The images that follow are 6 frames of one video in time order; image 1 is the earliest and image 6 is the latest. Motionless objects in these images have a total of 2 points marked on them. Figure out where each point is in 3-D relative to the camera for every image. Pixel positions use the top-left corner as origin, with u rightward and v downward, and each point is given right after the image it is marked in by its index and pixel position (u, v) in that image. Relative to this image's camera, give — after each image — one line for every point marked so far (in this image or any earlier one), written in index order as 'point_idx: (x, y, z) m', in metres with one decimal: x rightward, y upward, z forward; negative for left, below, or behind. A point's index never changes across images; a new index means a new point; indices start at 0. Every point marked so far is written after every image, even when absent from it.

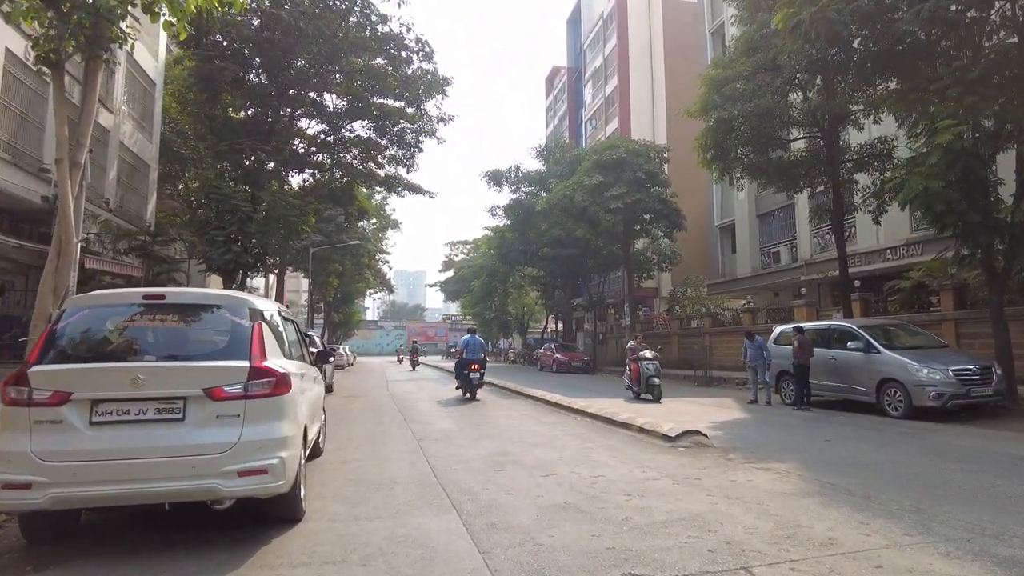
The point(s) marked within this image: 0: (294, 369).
0: (-1.7, -0.6, +5.0) m
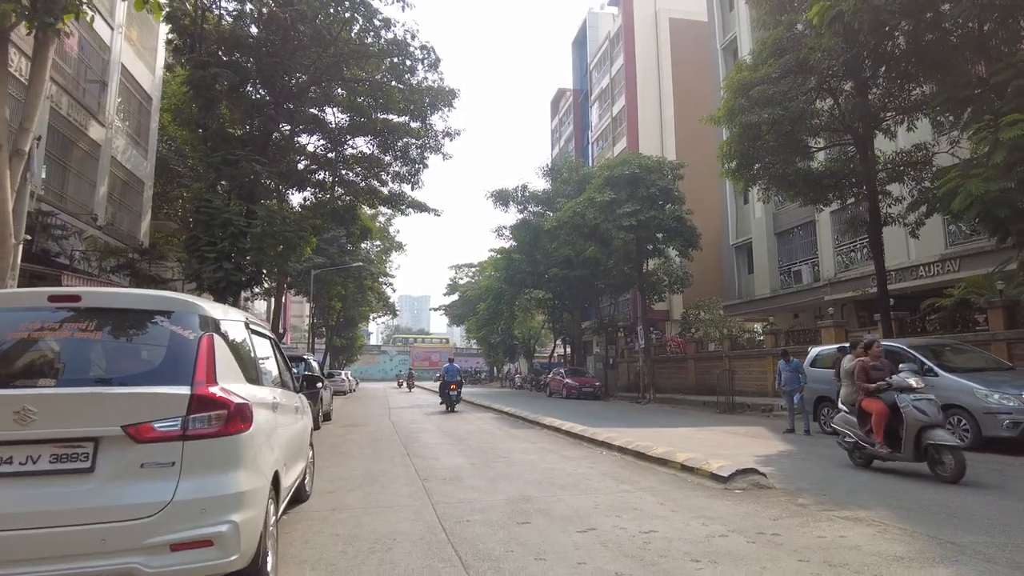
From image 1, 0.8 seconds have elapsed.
0: (-1.5, -0.7, +3.9) m
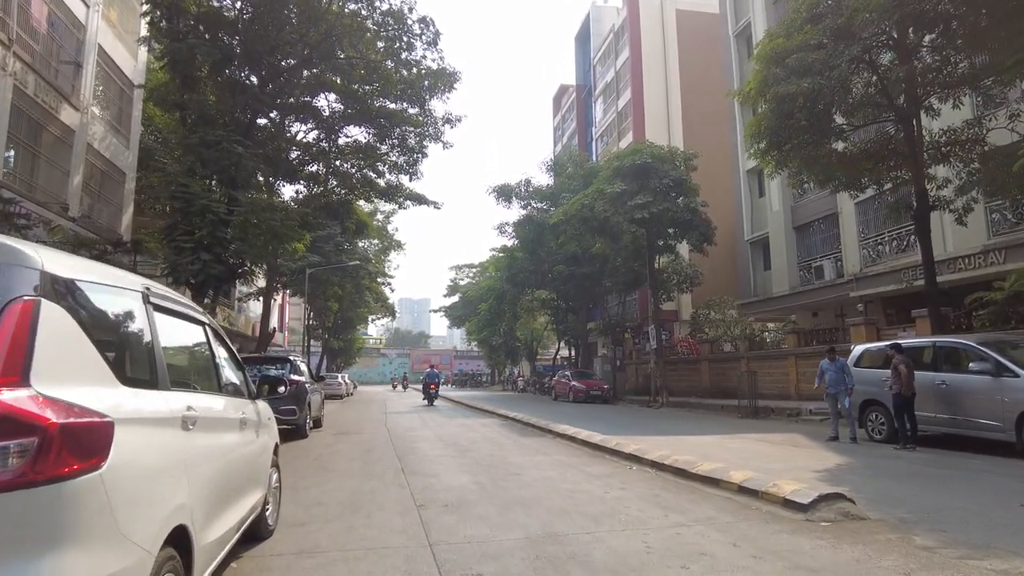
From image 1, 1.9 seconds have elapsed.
0: (-1.3, -0.5, +2.6) m
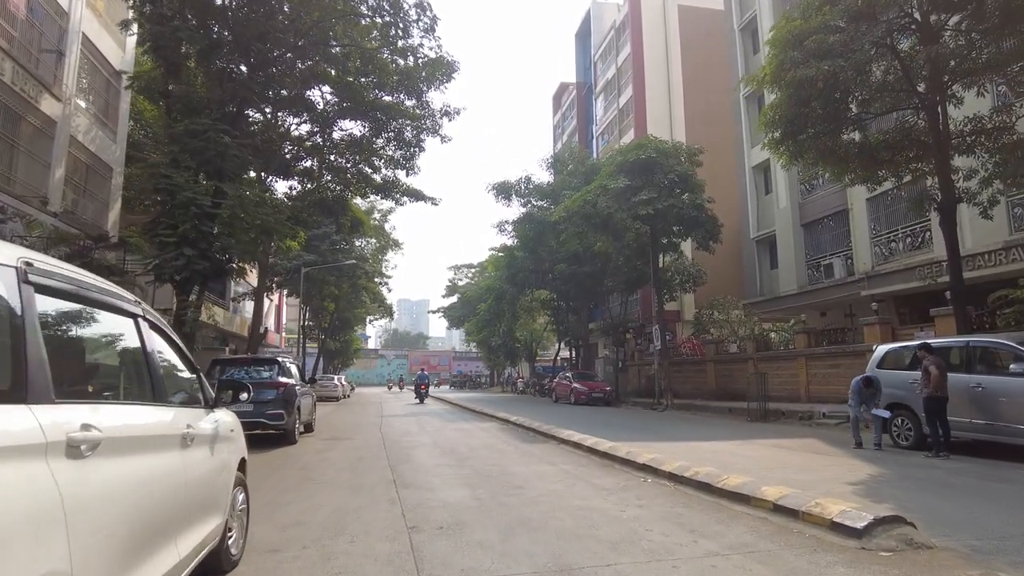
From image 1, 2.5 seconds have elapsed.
0: (-1.3, -0.4, +1.9) m
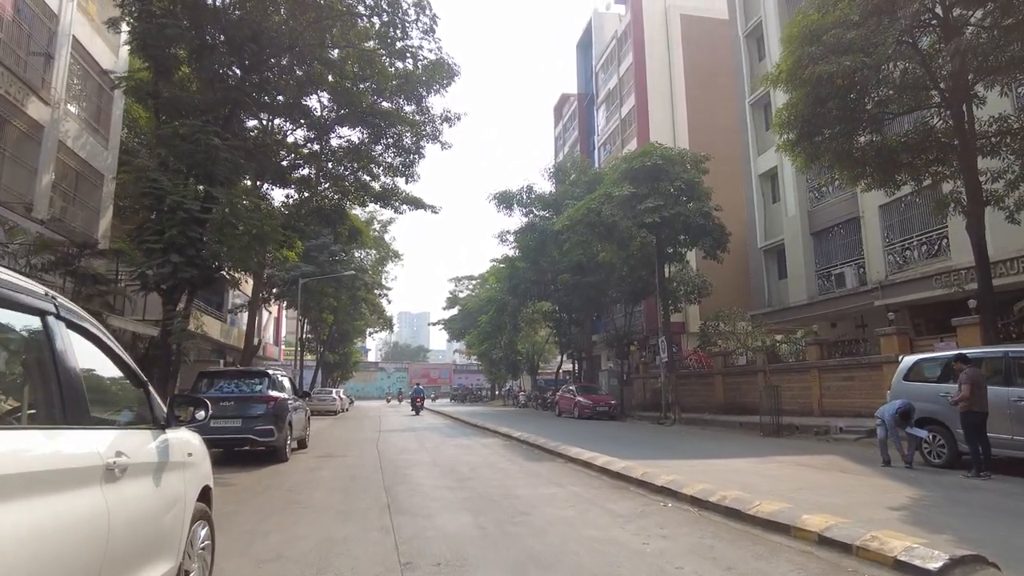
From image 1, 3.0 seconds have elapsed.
0: (-1.3, -0.4, +1.3) m
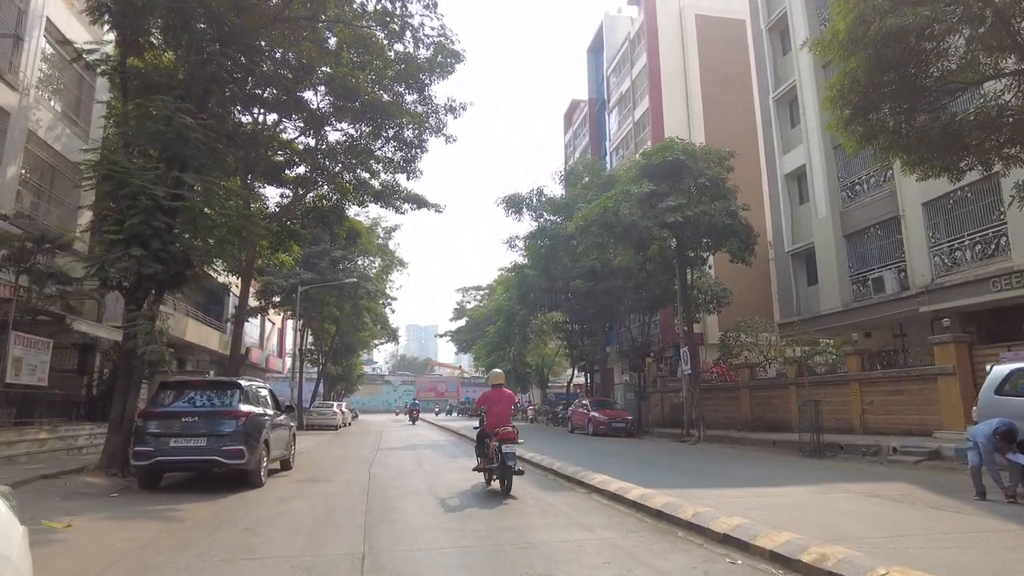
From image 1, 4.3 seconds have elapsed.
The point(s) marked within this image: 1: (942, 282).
0: (-1.2, -0.1, -0.2) m
1: (+10.9, +0.1, +16.4) m
